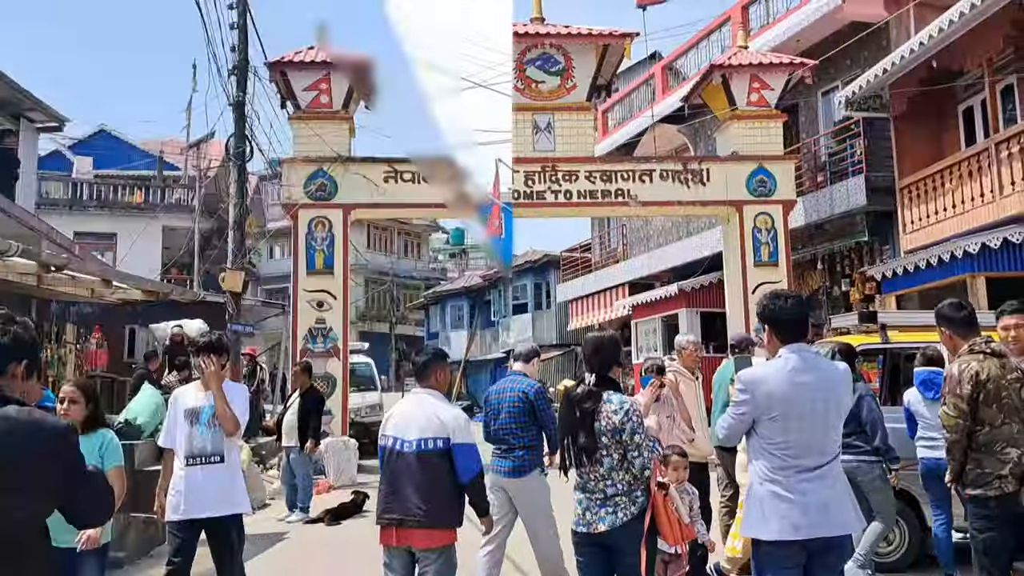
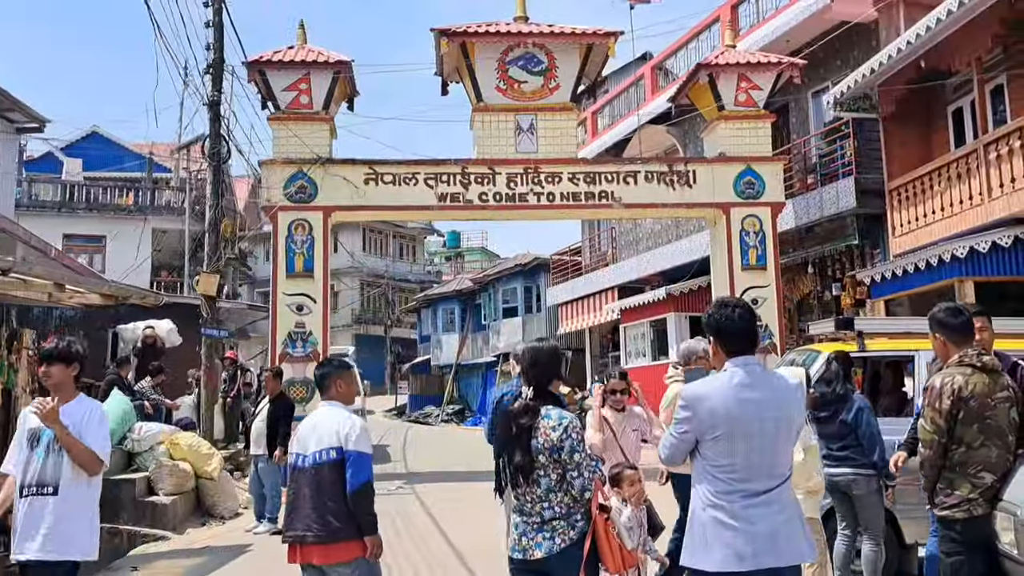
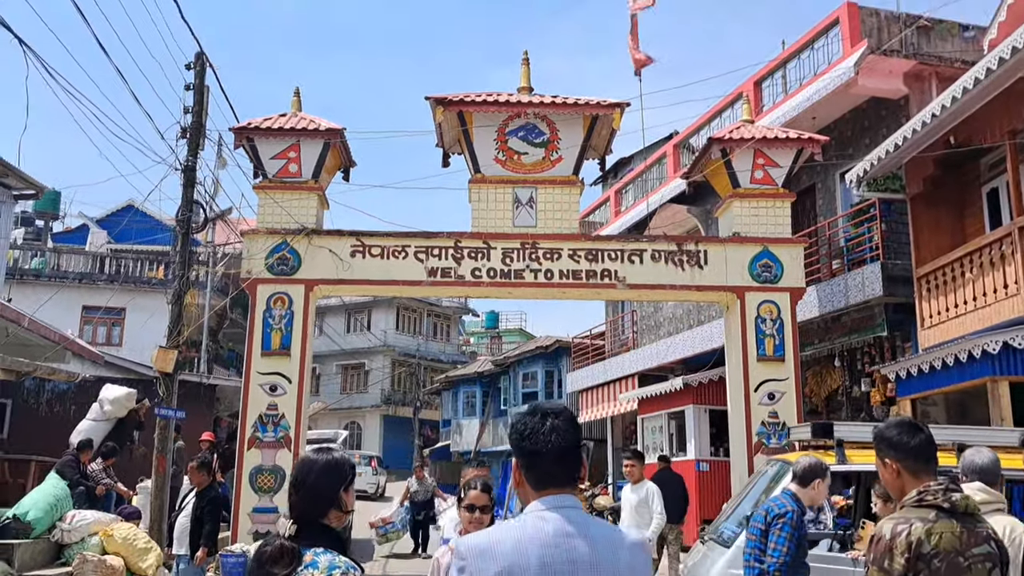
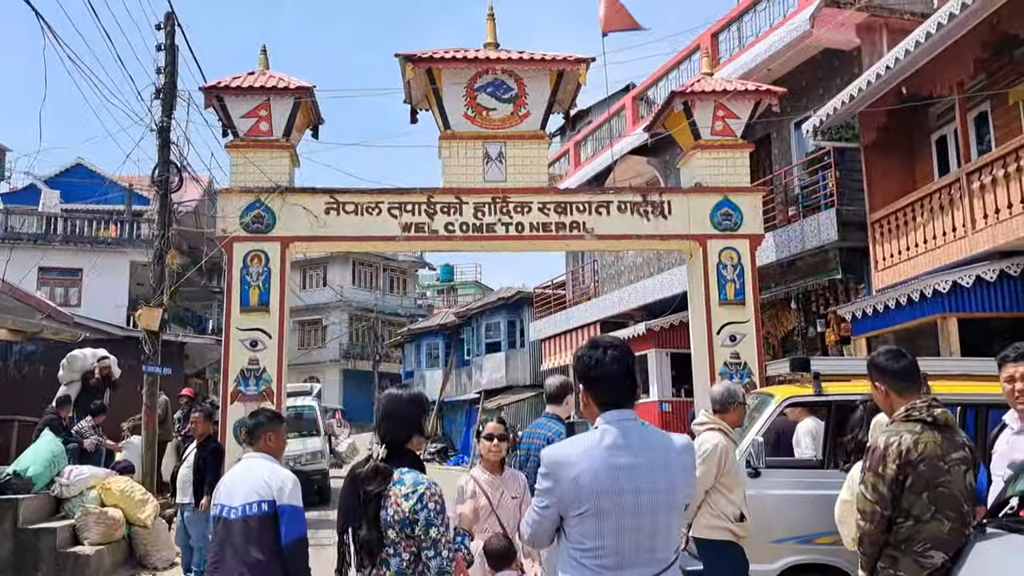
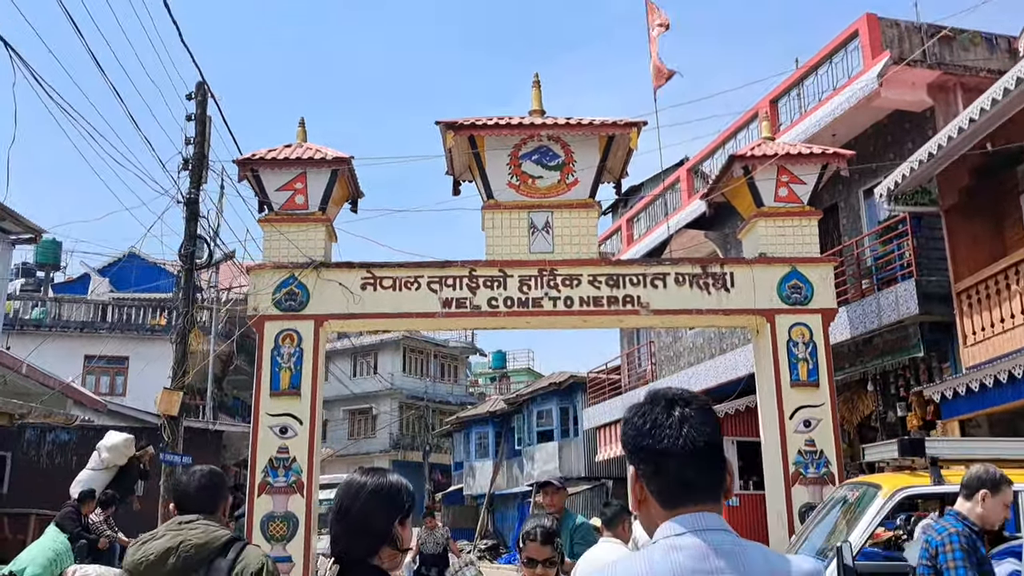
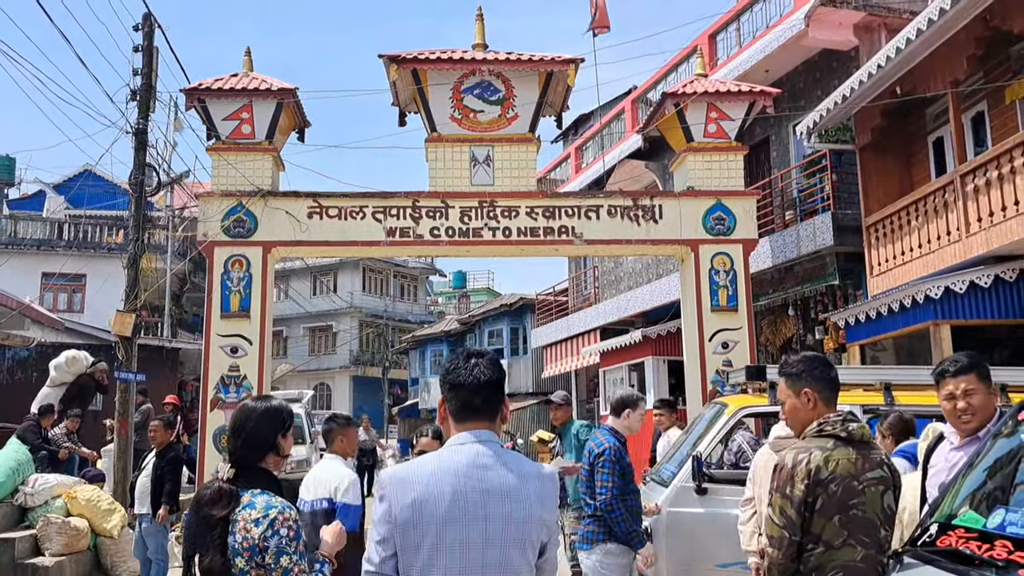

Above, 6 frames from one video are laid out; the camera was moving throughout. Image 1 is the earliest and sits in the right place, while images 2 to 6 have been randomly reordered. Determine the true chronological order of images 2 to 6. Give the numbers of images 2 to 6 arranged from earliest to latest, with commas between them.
2, 4, 6, 3, 5
